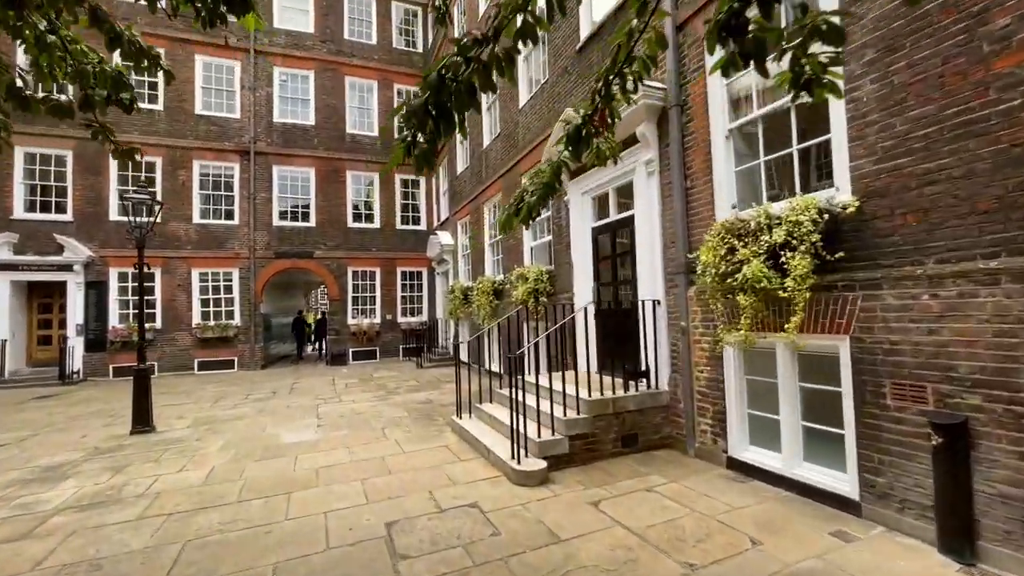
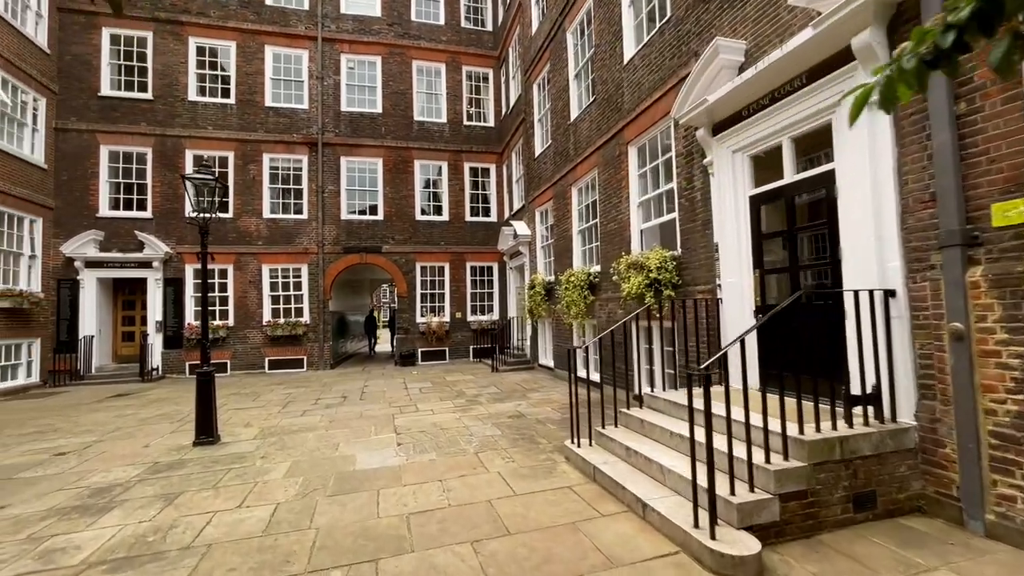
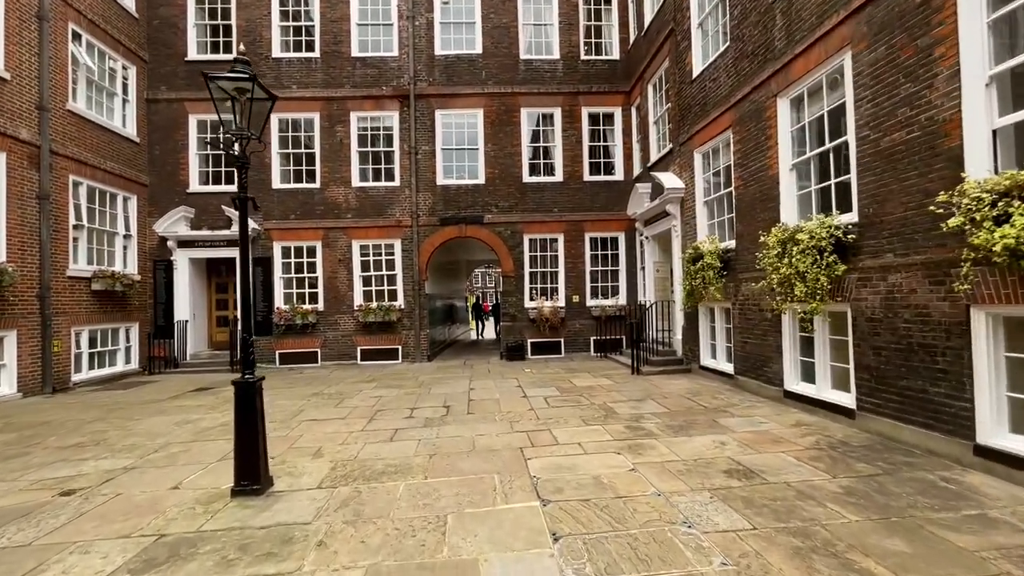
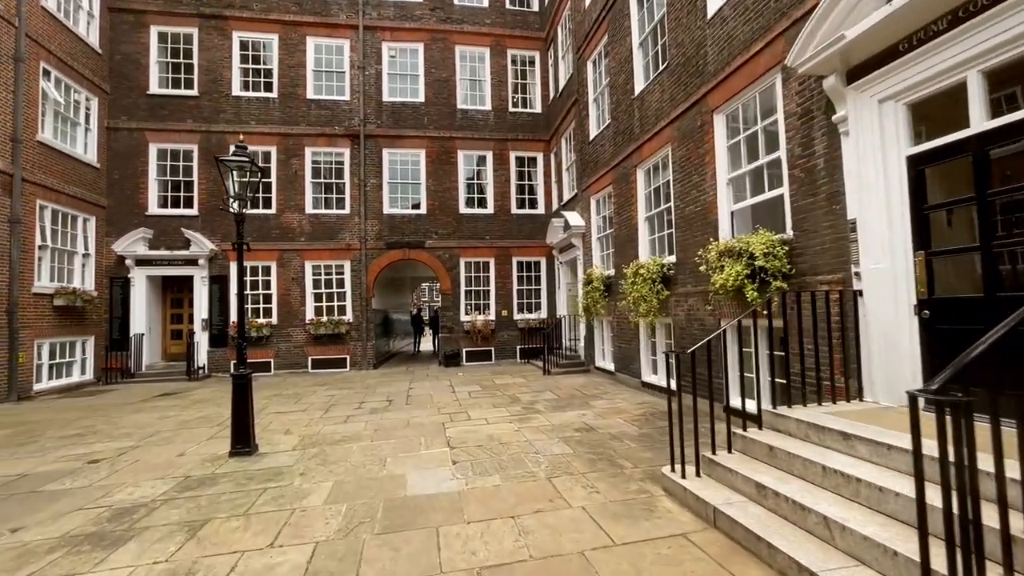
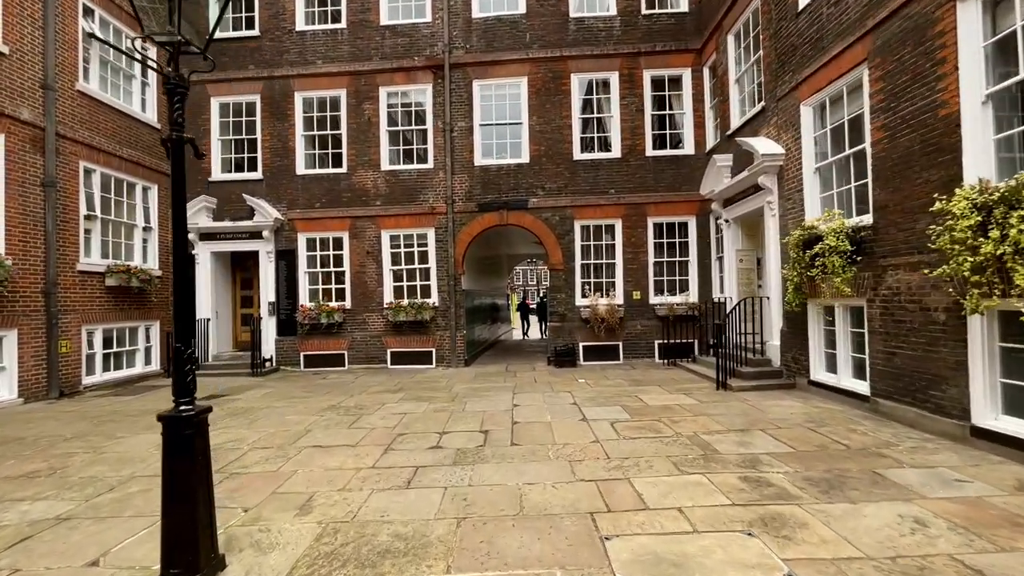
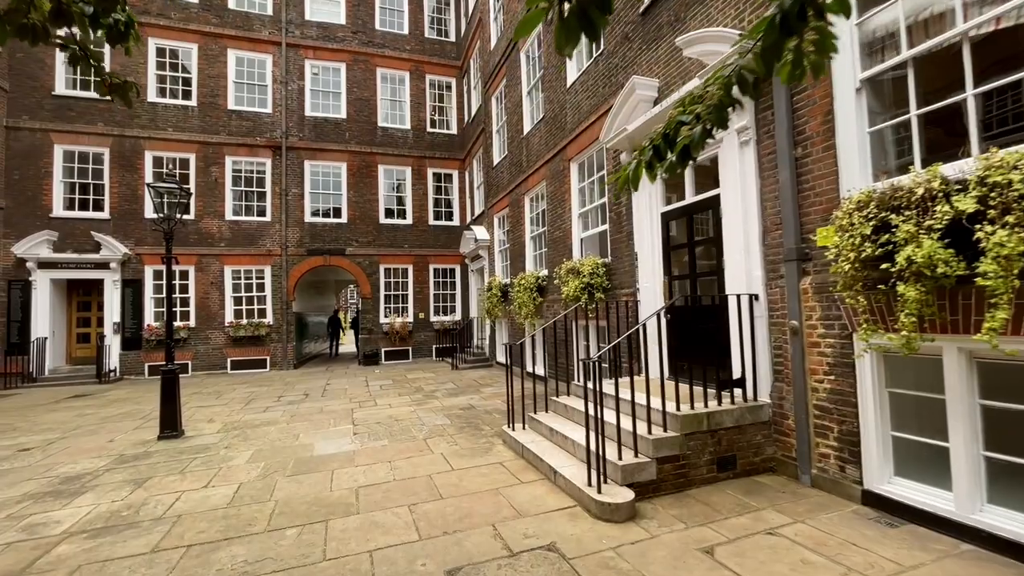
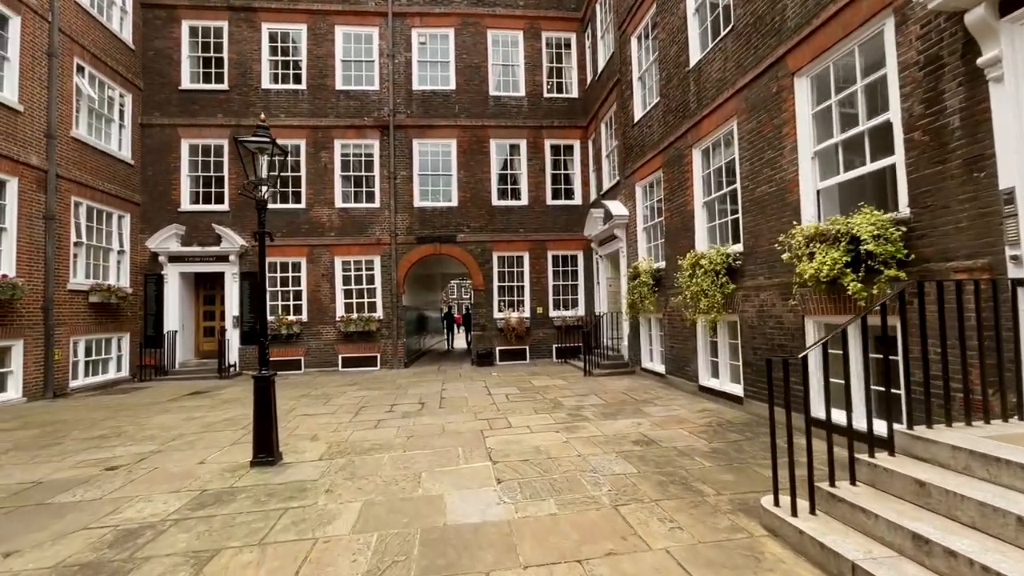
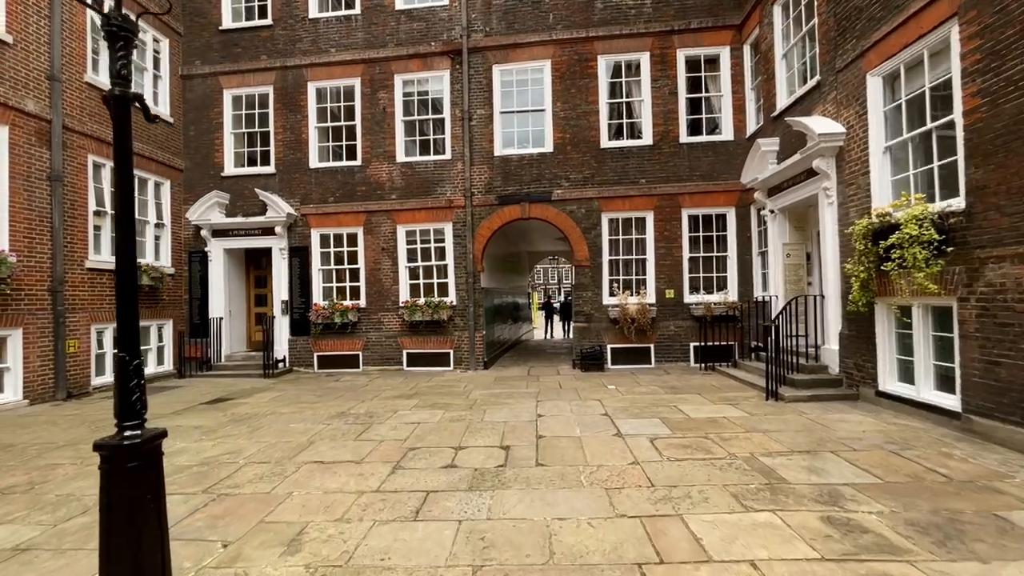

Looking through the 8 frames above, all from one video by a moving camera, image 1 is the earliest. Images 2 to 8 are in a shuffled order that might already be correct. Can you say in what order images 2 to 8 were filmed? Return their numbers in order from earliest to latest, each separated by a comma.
6, 2, 4, 7, 3, 5, 8
